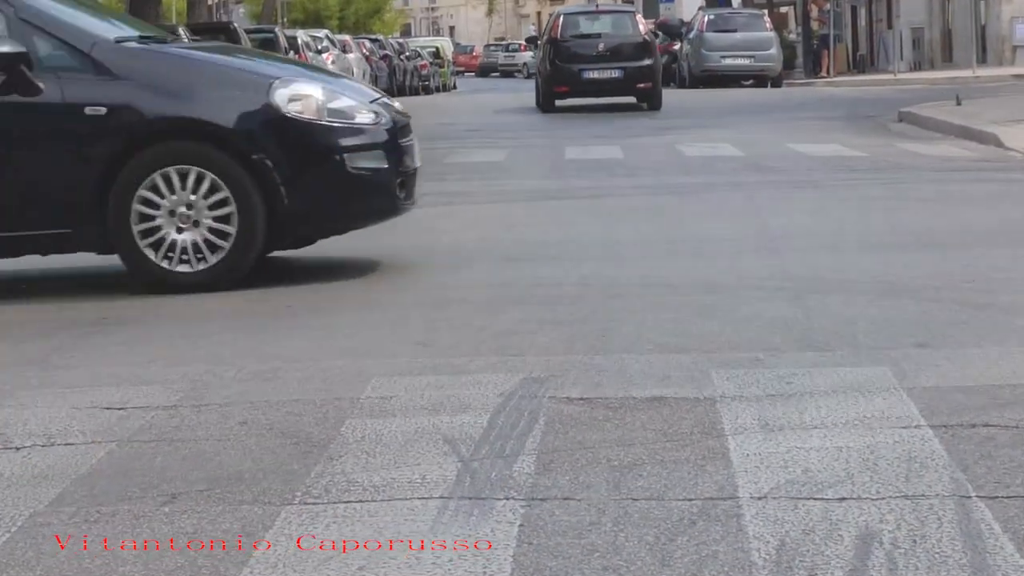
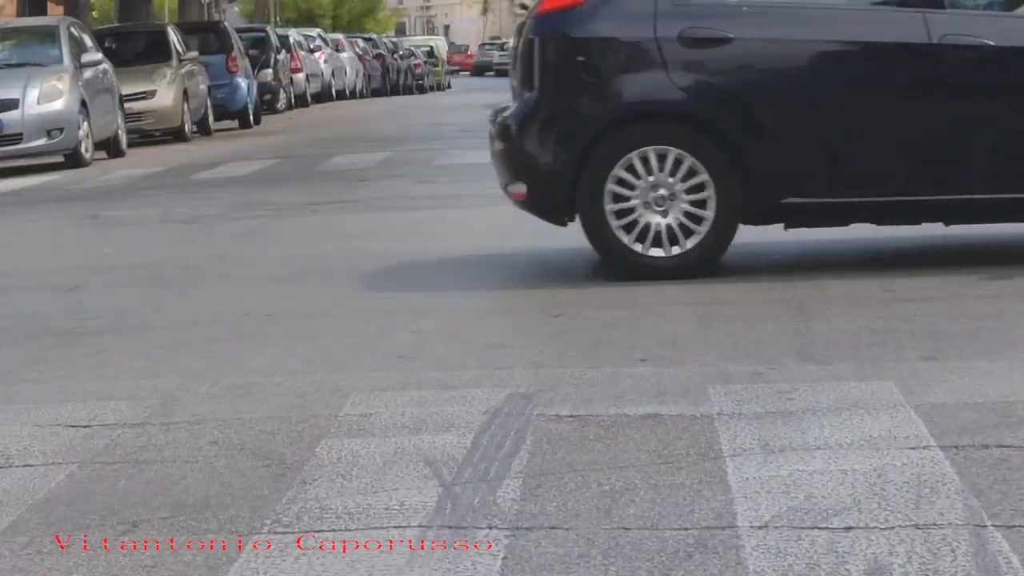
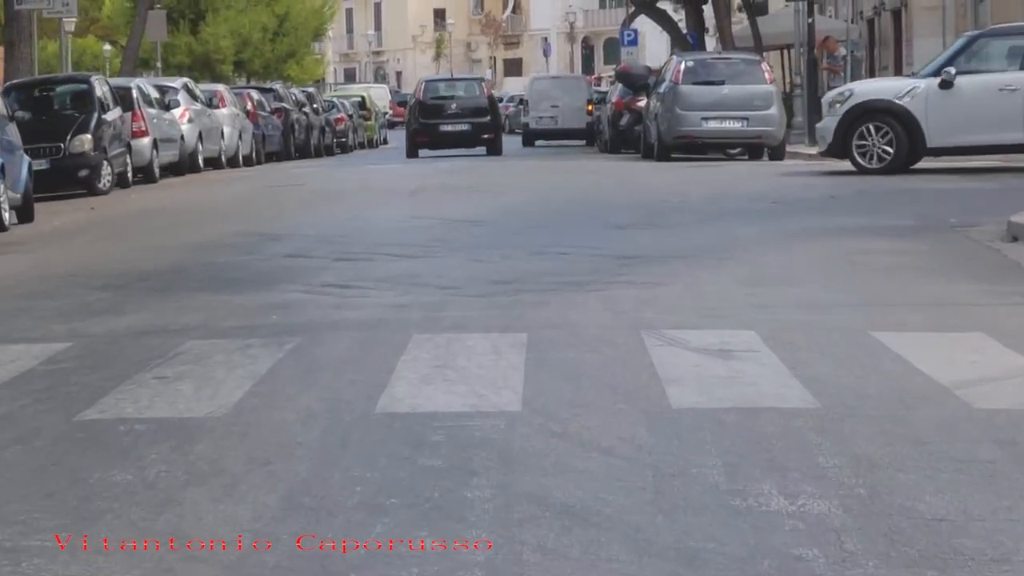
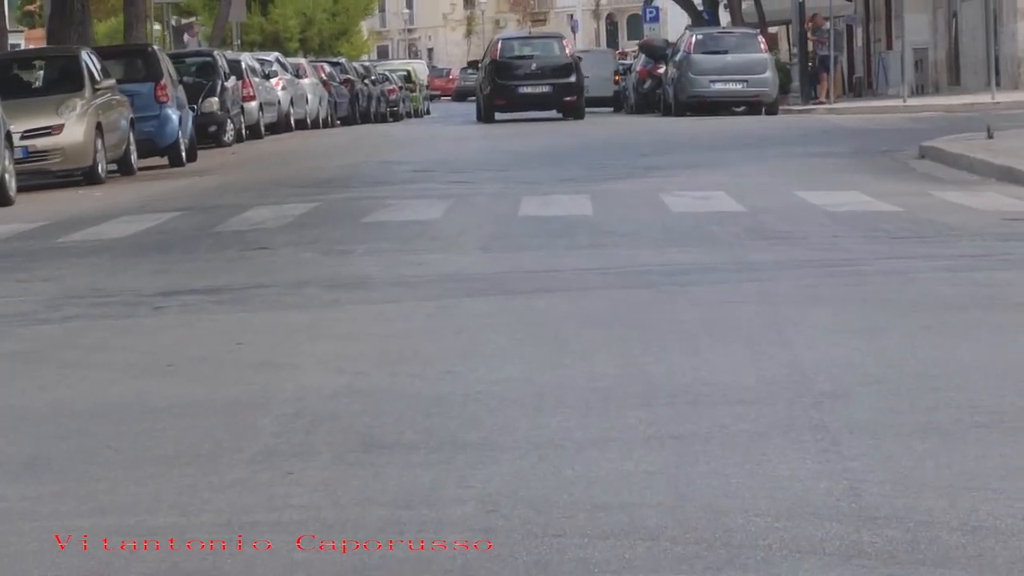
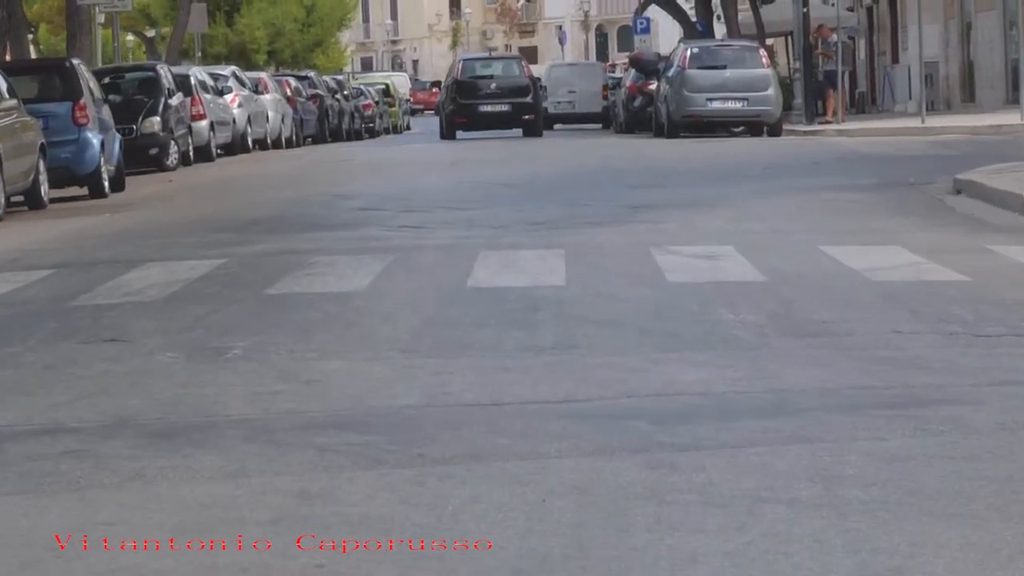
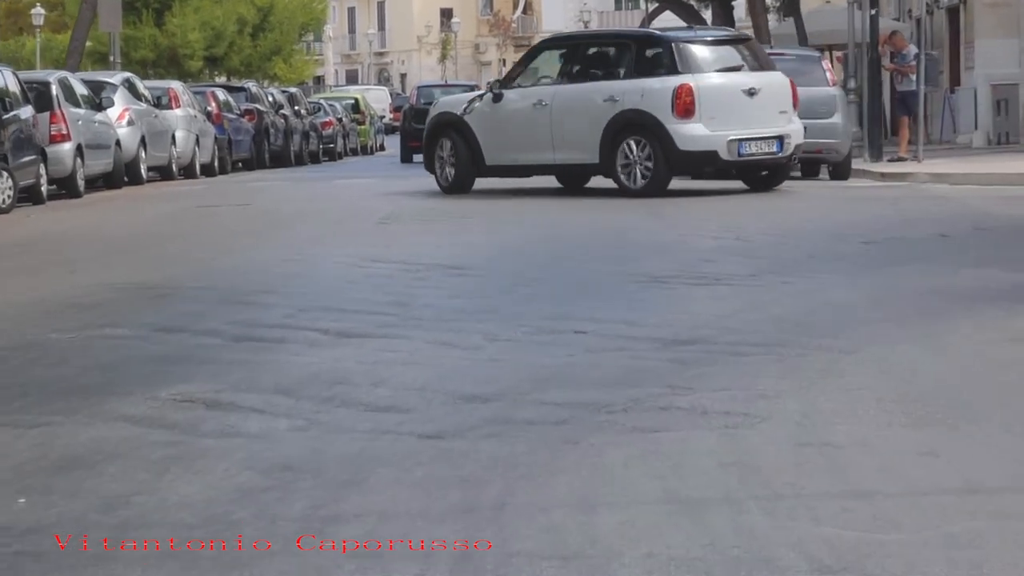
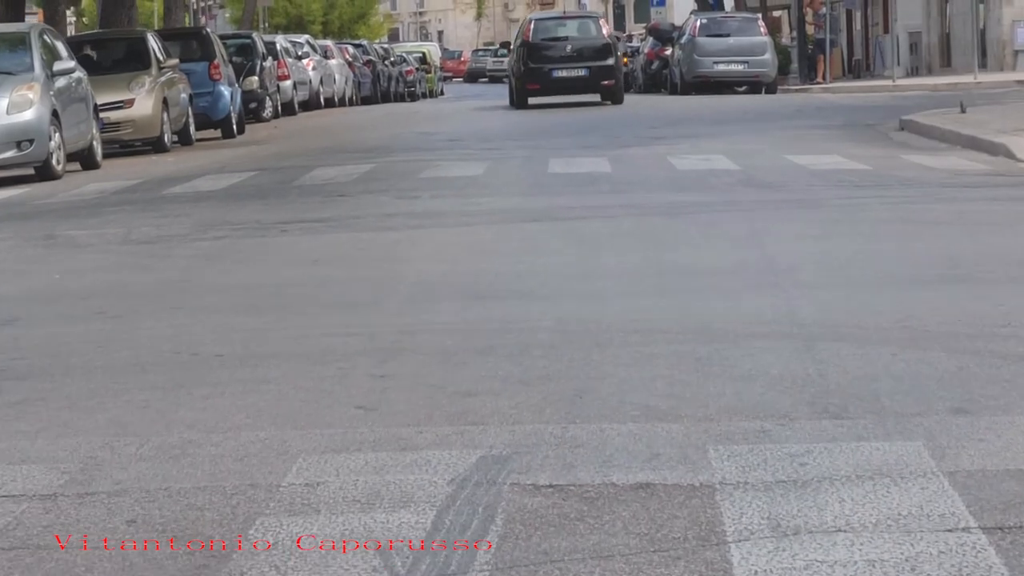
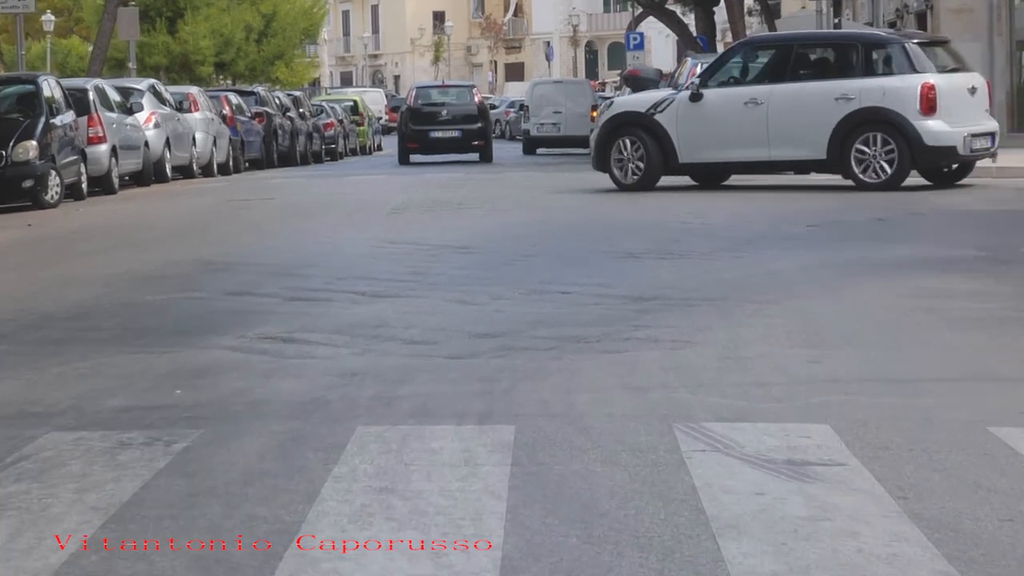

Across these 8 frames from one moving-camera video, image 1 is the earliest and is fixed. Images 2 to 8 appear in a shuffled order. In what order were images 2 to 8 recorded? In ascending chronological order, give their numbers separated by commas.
2, 7, 4, 5, 3, 8, 6
